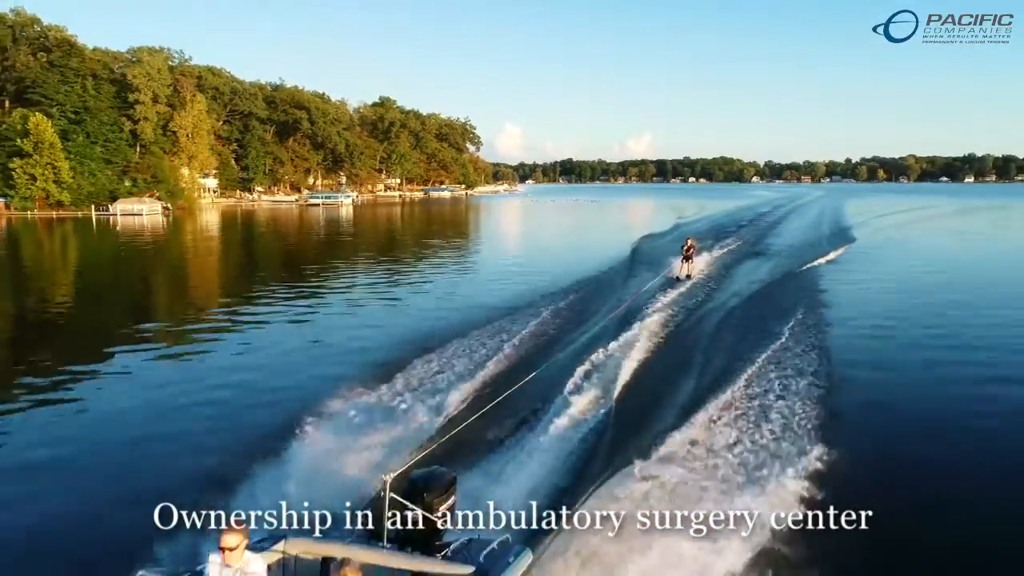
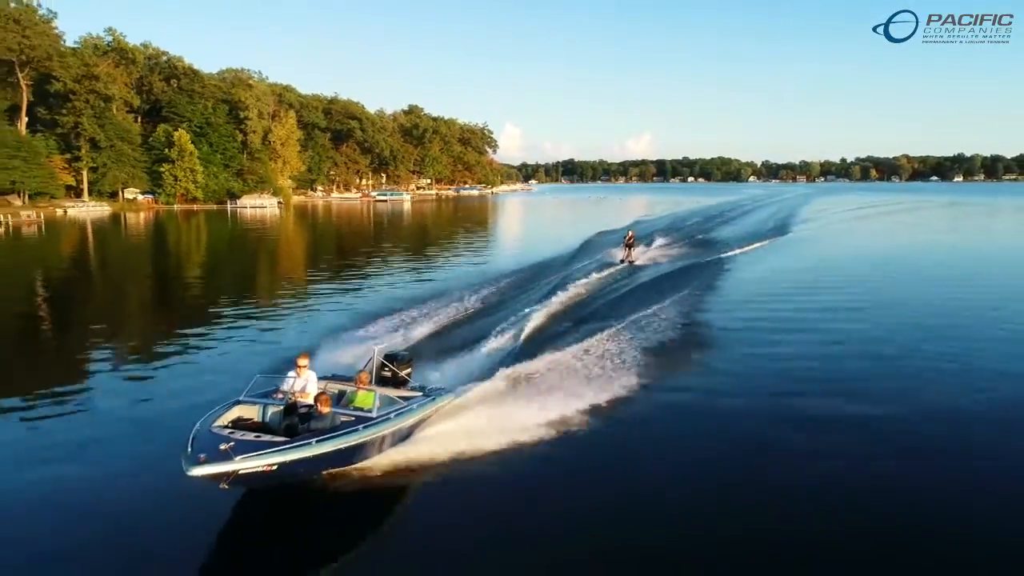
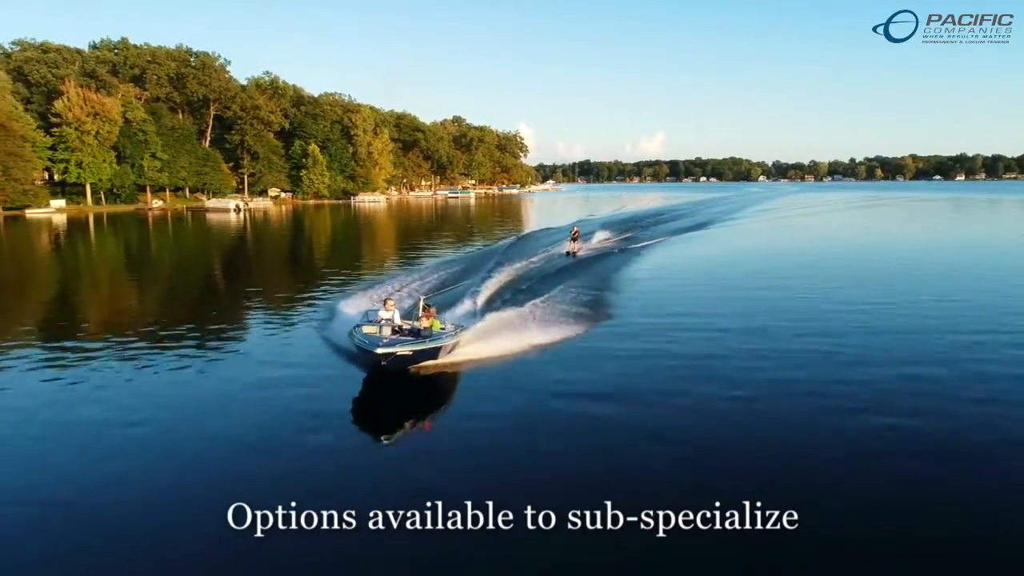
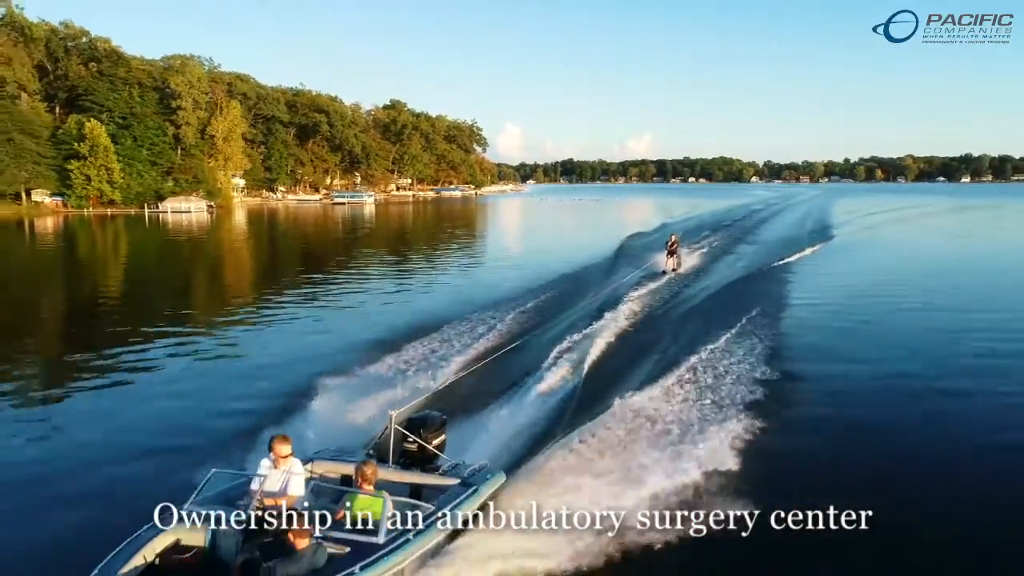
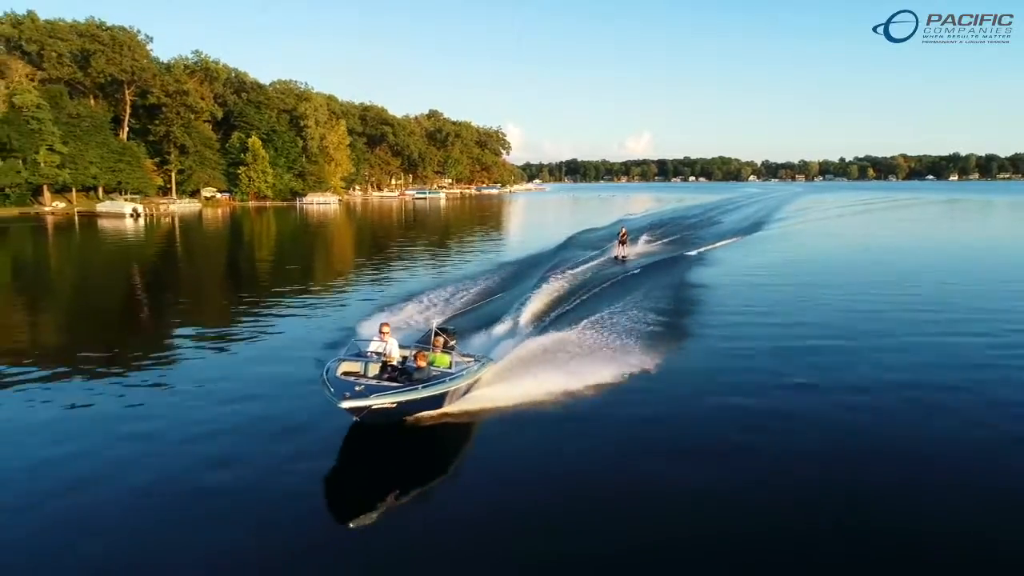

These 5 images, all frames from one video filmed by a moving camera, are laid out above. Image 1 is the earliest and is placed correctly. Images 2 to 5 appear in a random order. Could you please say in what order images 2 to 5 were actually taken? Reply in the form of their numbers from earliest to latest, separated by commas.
4, 2, 5, 3
